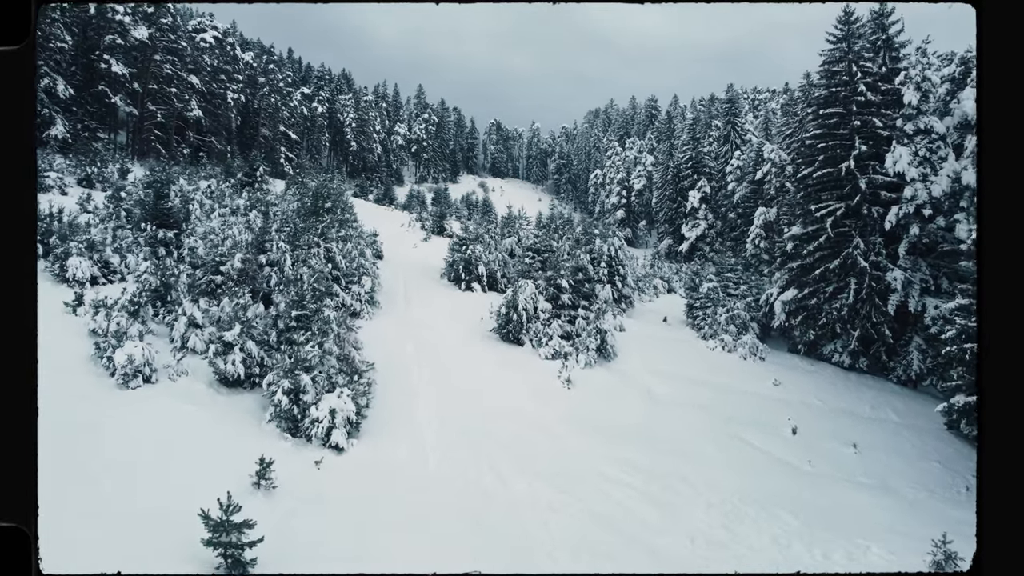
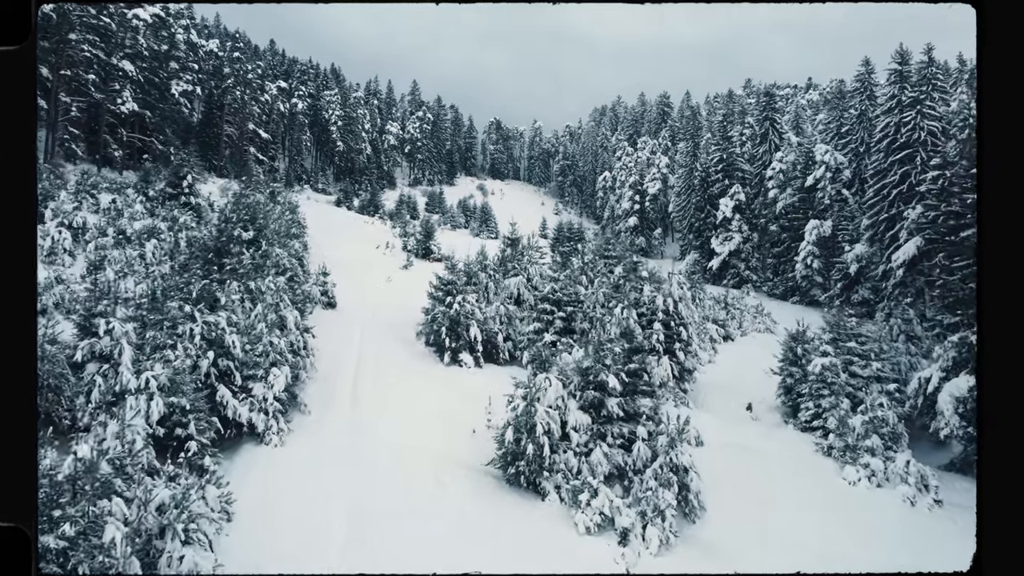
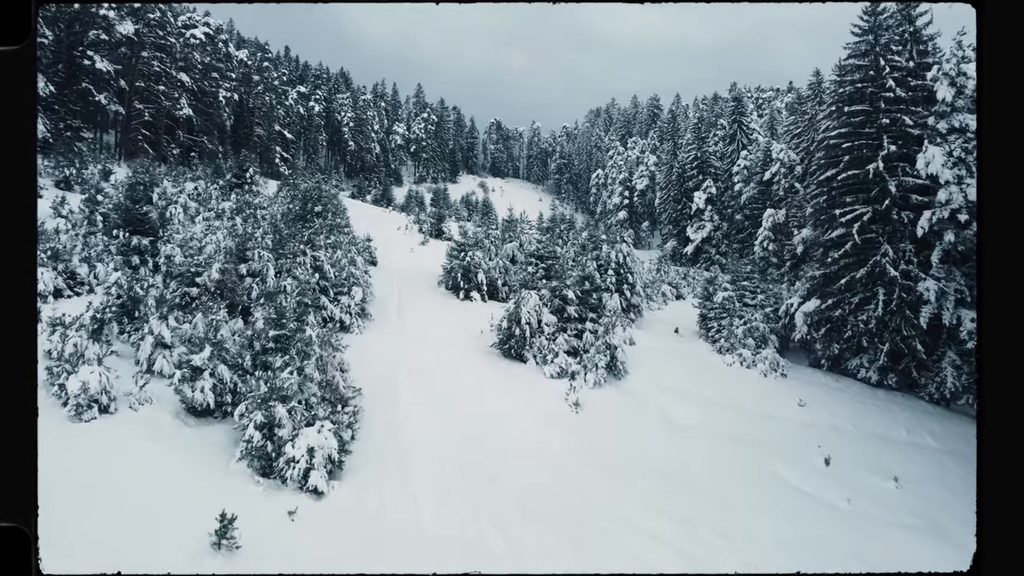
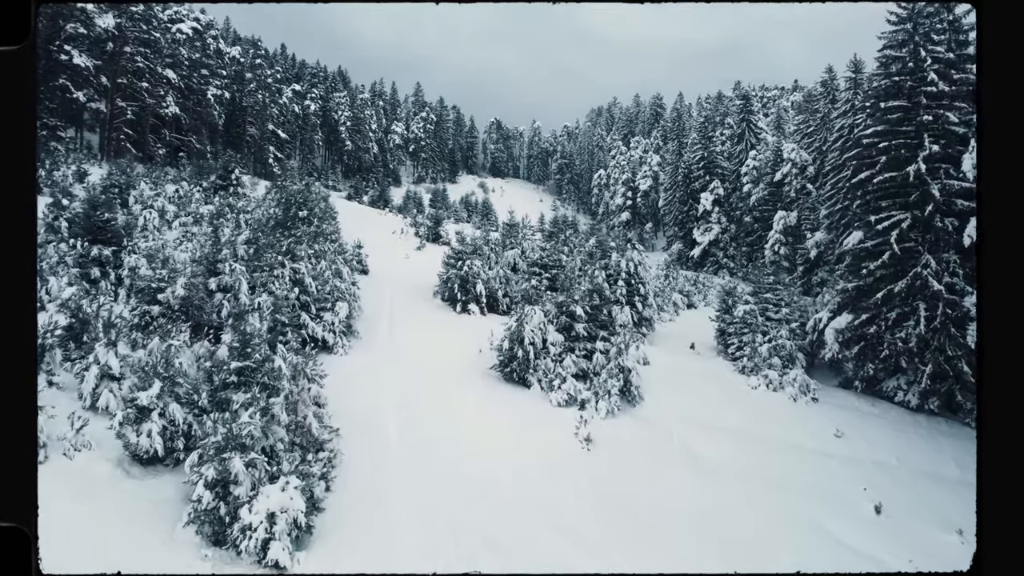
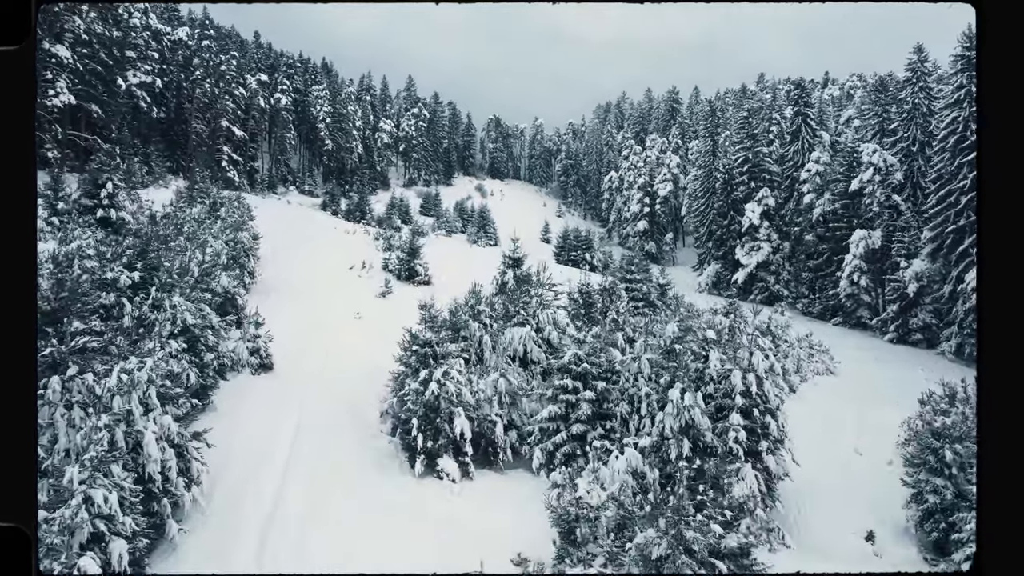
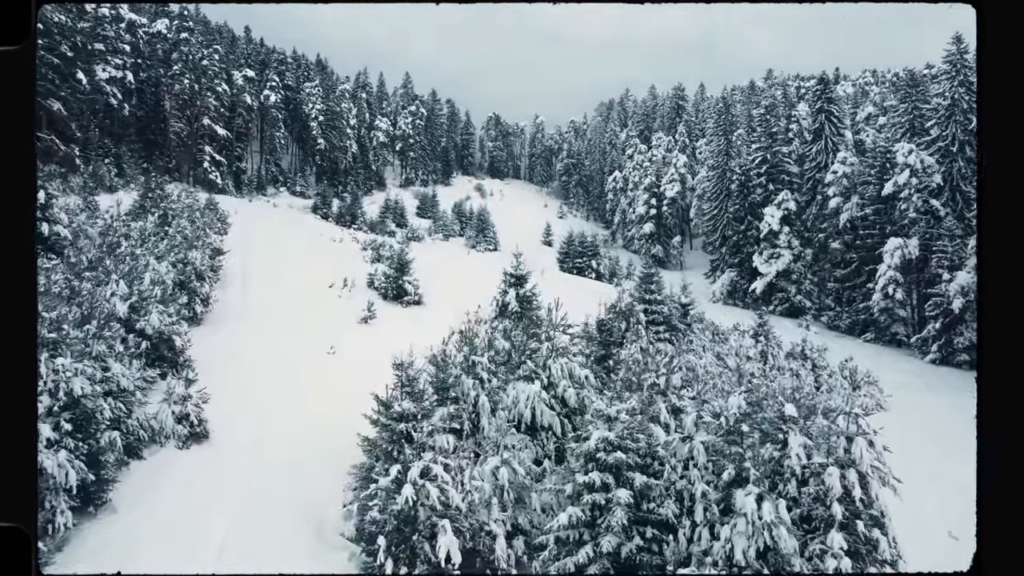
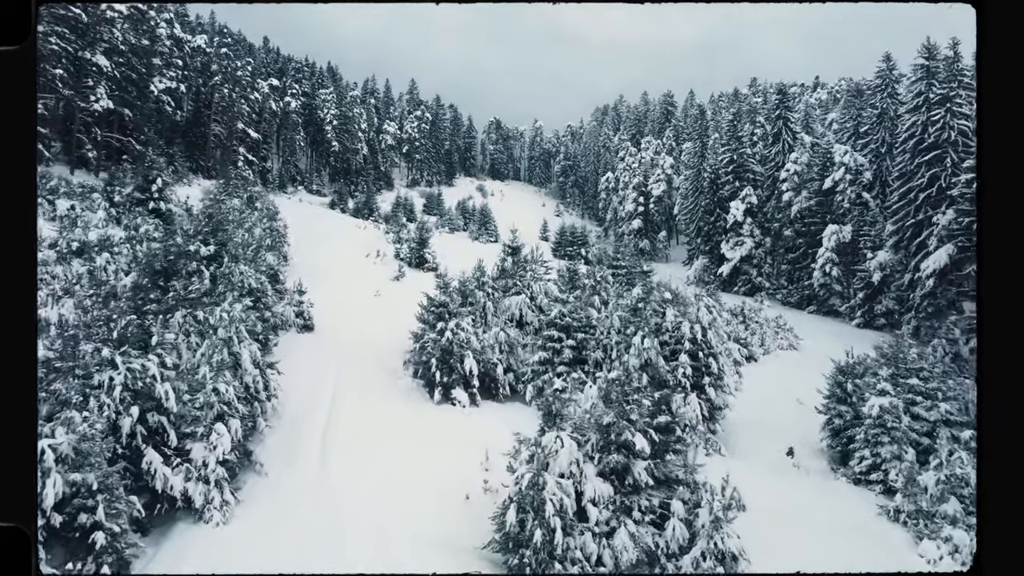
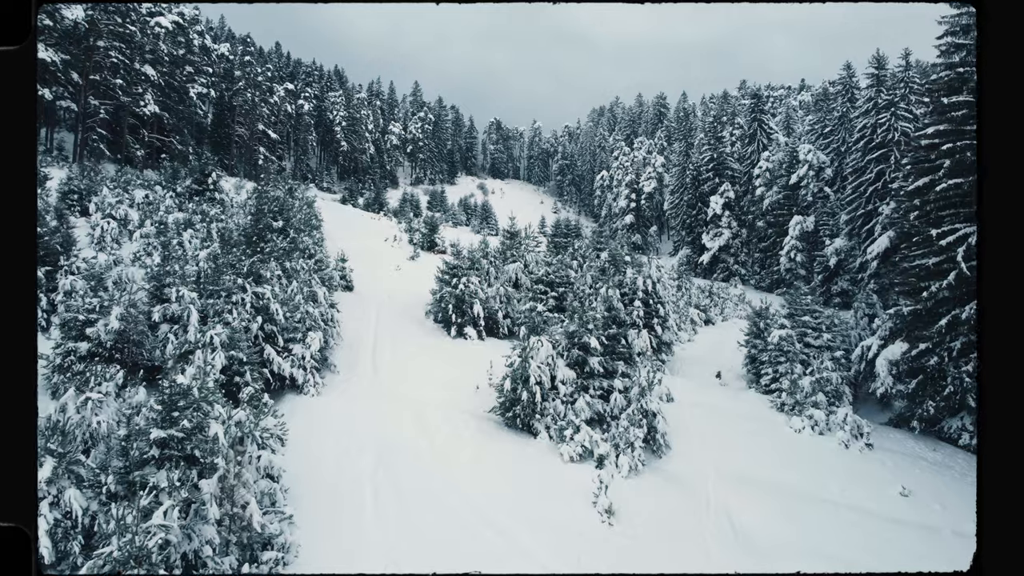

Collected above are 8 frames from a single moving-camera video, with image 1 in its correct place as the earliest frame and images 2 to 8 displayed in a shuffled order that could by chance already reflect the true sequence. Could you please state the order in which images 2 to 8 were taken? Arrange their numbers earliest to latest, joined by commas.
3, 4, 8, 2, 7, 5, 6
